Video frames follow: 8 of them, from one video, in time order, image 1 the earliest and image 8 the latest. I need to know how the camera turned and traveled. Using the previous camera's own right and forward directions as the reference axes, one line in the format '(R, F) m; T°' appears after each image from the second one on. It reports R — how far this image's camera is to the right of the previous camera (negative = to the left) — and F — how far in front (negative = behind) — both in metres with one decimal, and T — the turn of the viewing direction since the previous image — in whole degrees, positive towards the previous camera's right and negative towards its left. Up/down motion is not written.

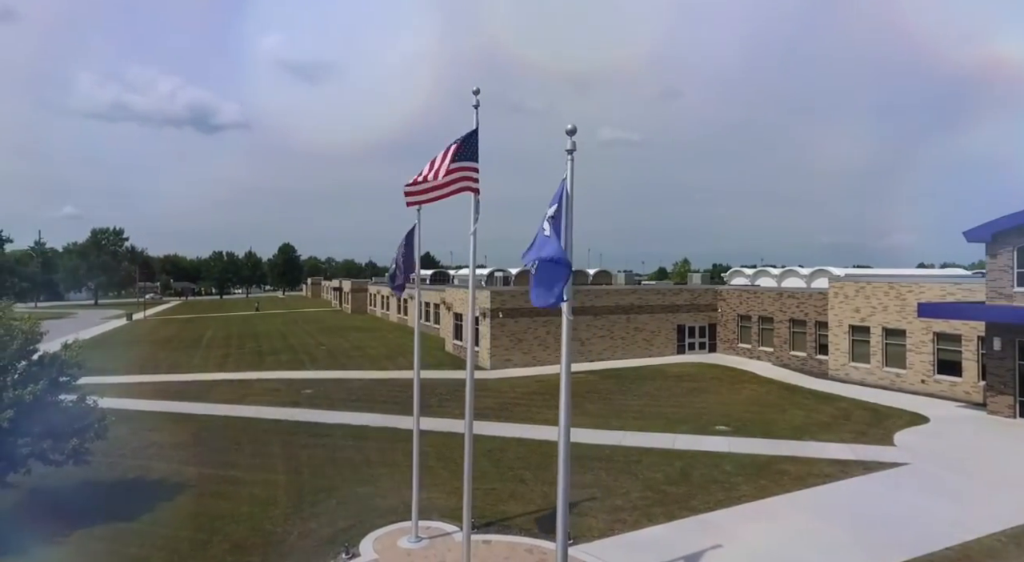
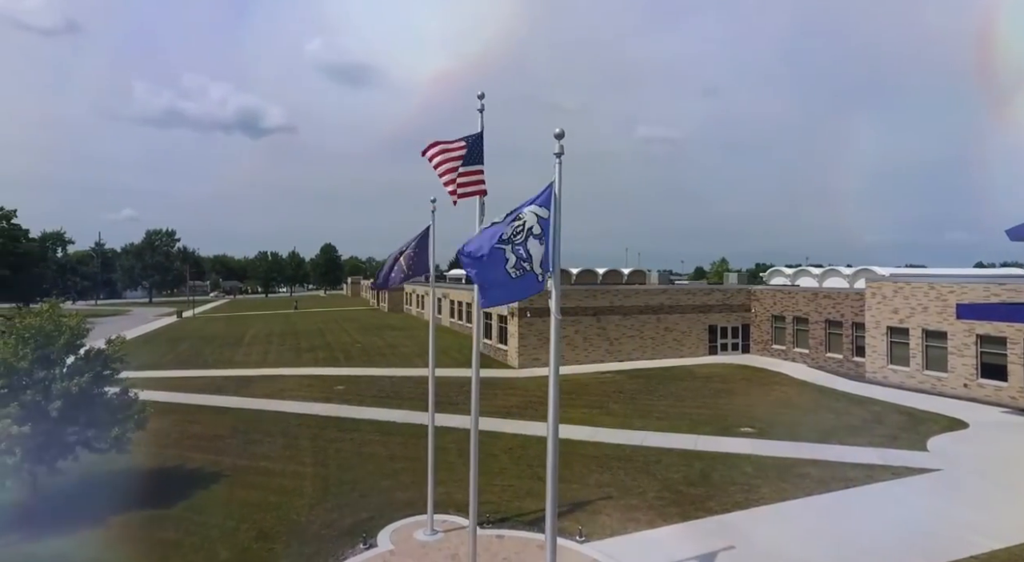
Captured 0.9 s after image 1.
(+0.7, -0.3) m; -4°
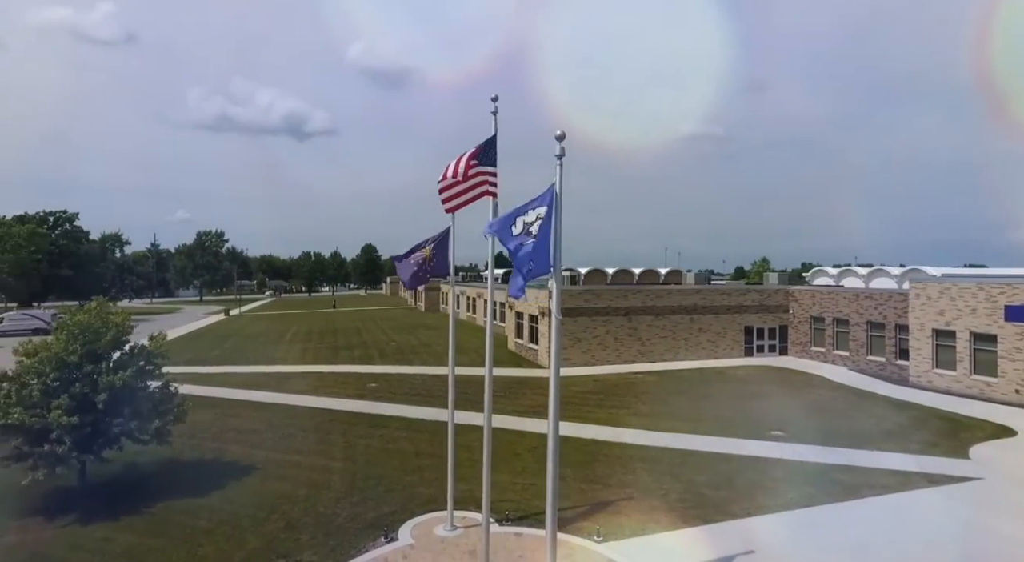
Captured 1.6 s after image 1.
(+0.6, -0.1) m; -4°
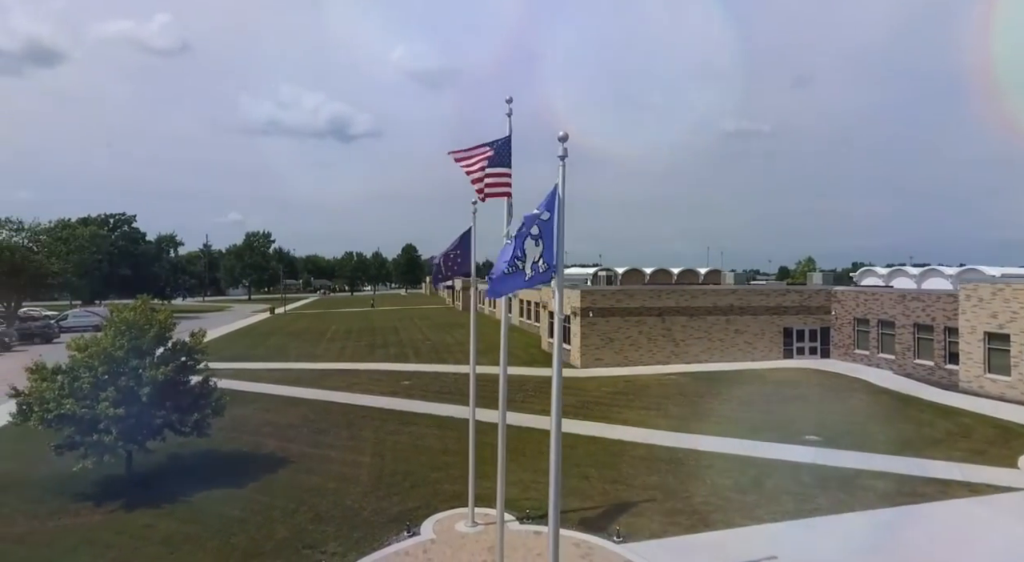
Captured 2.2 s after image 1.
(+0.6, -0.1) m; -4°
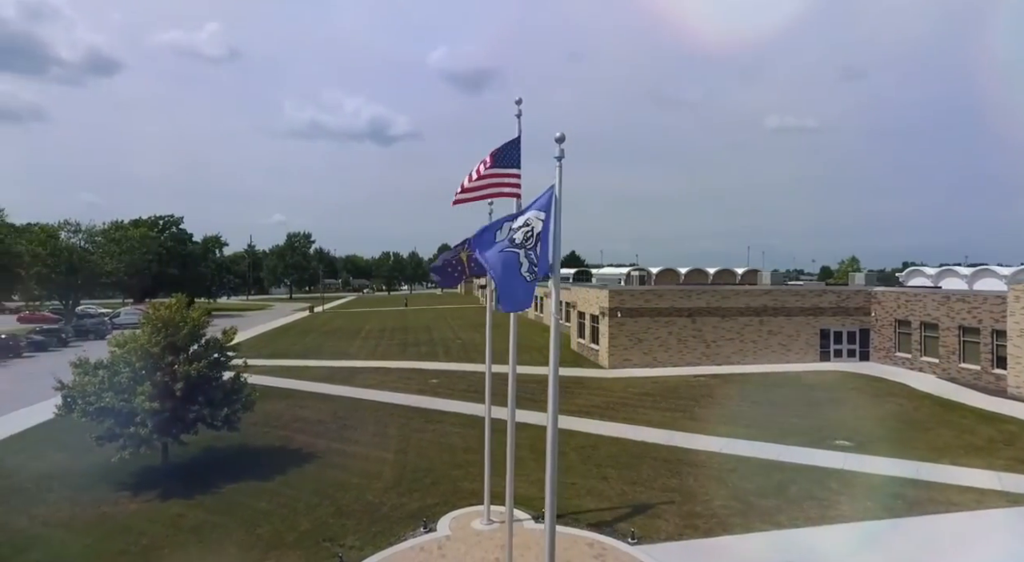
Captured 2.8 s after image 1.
(+0.6, -0.1) m; -4°
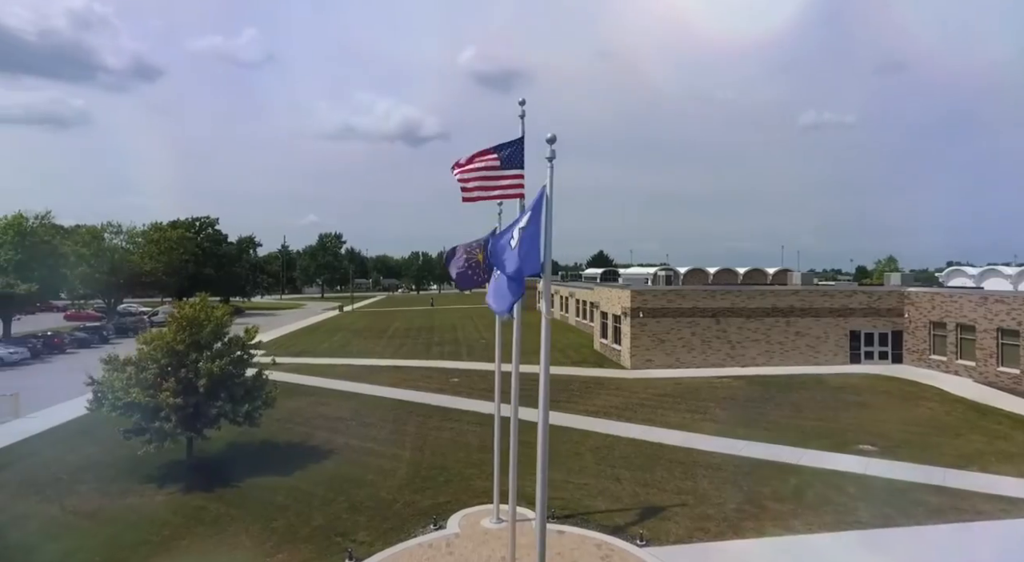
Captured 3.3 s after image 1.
(+0.6, 0.0) m; -3°
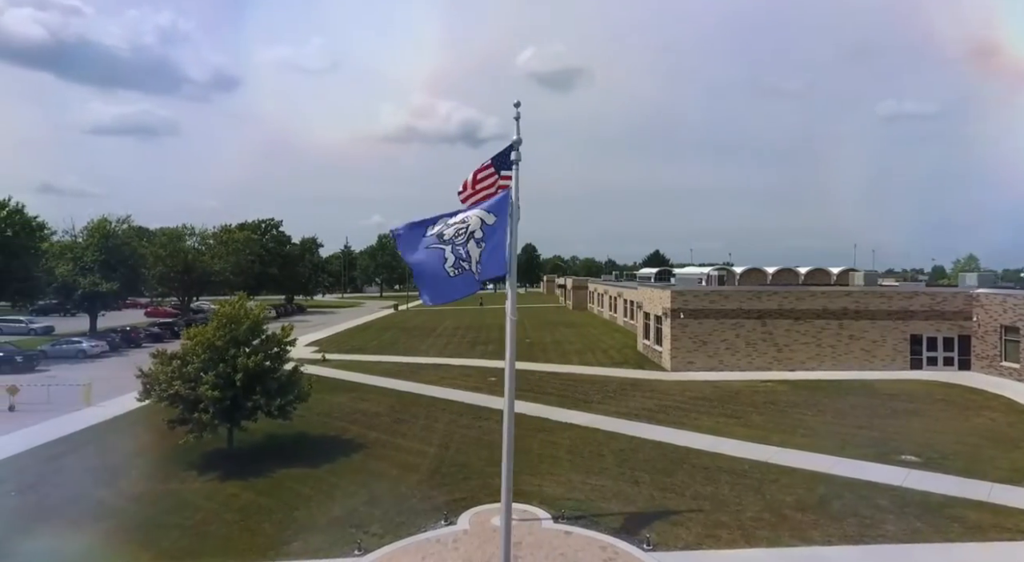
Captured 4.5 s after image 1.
(+1.4, 0.0) m; -7°
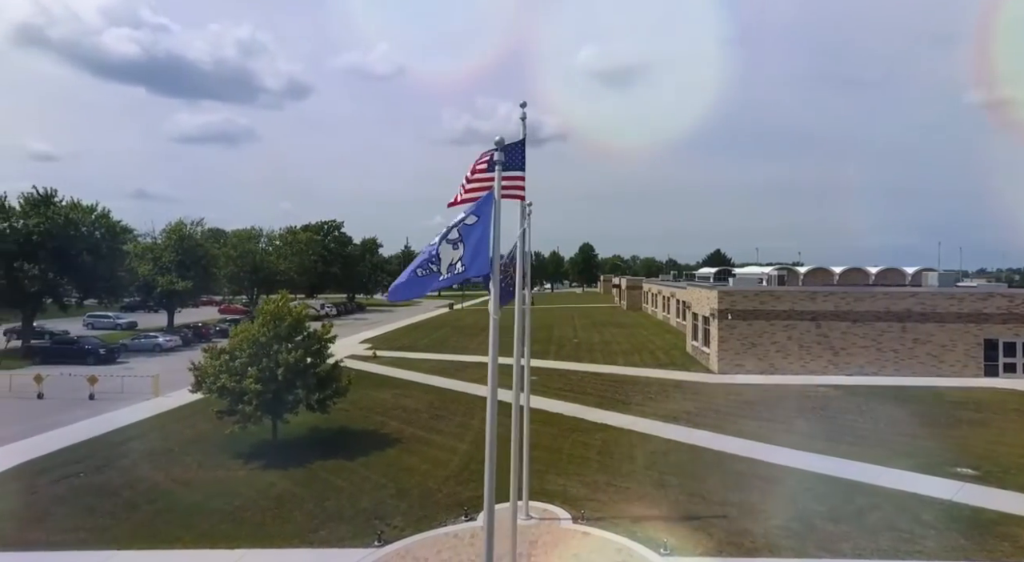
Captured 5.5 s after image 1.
(+1.1, +0.1) m; -7°
